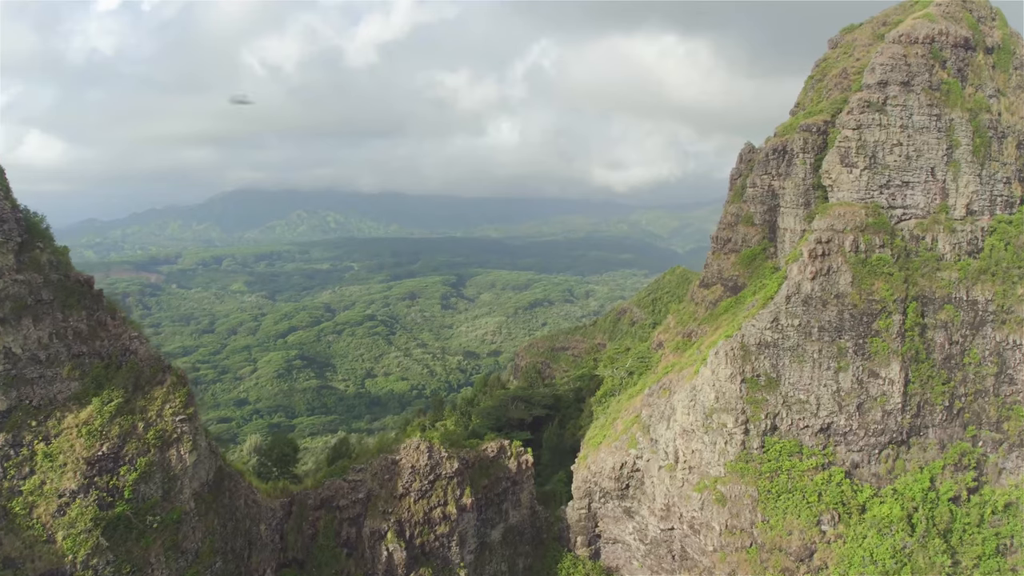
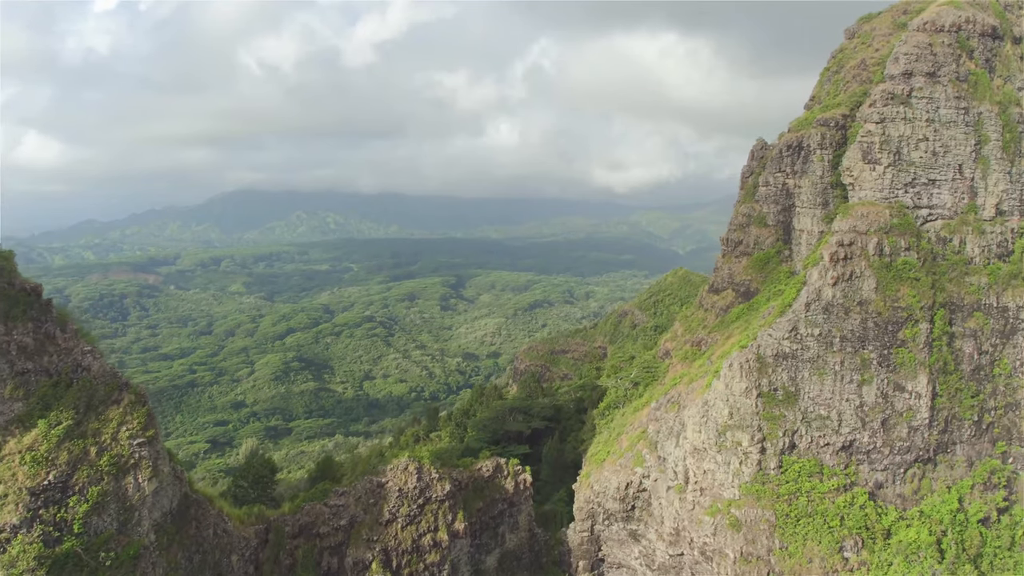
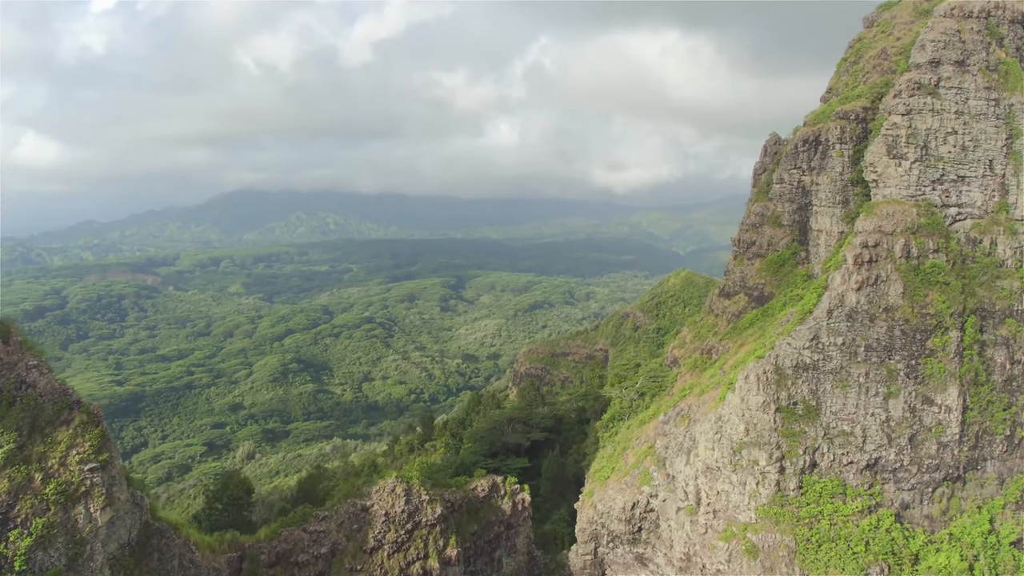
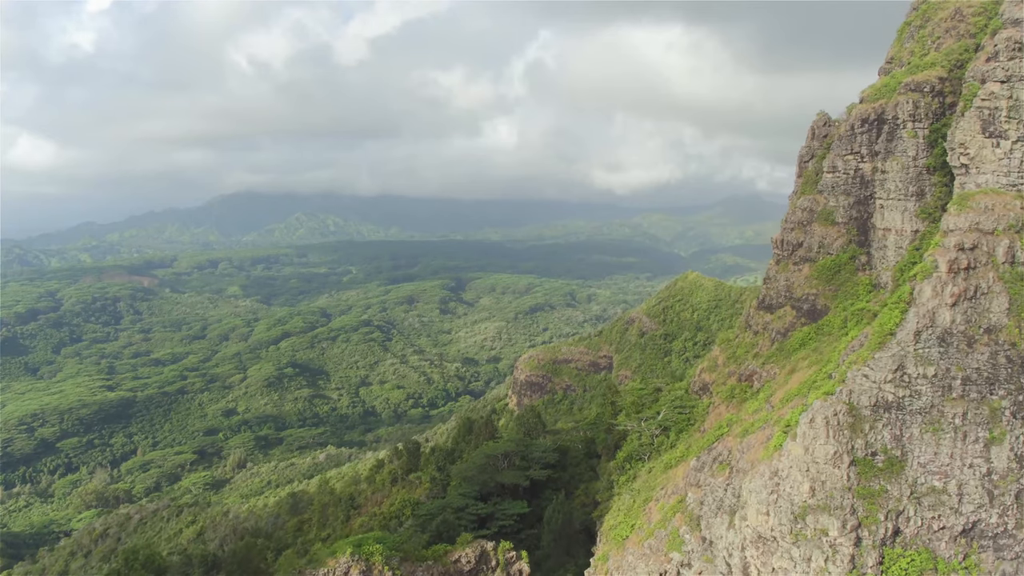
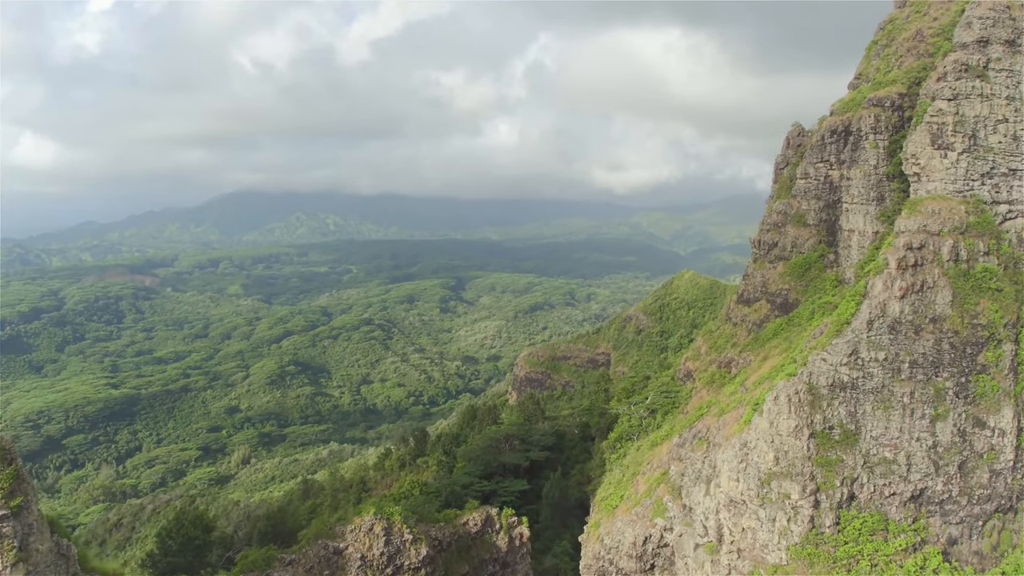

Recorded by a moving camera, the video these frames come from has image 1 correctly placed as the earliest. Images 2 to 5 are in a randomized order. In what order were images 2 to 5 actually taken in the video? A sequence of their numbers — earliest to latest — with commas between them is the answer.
2, 3, 5, 4
